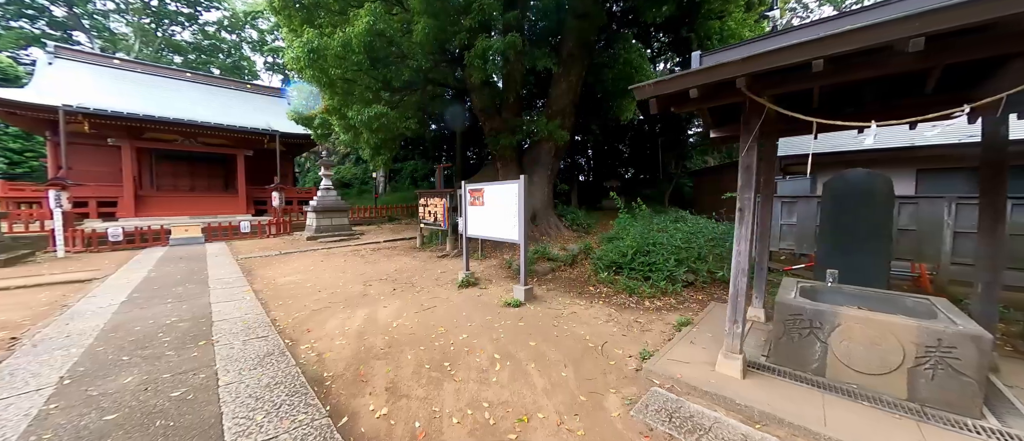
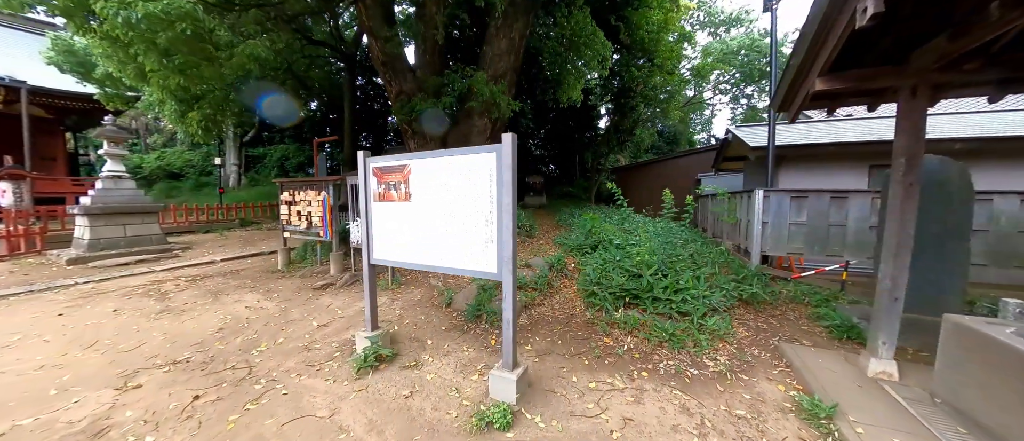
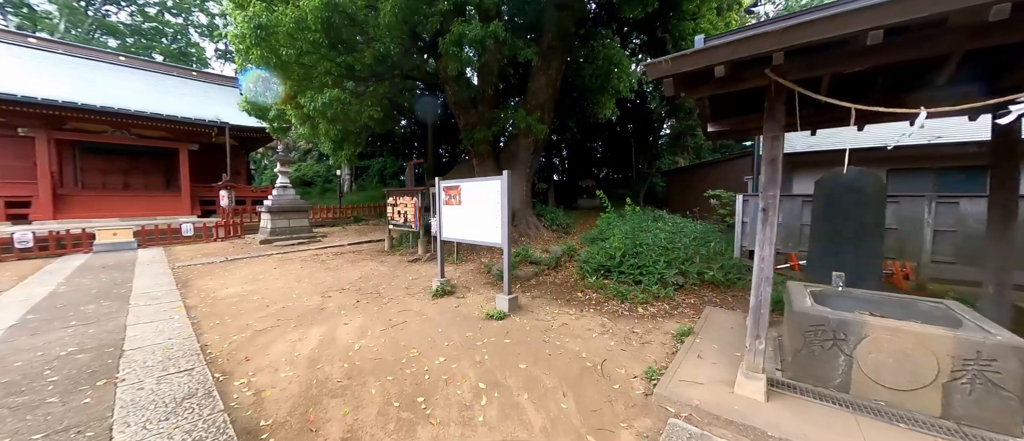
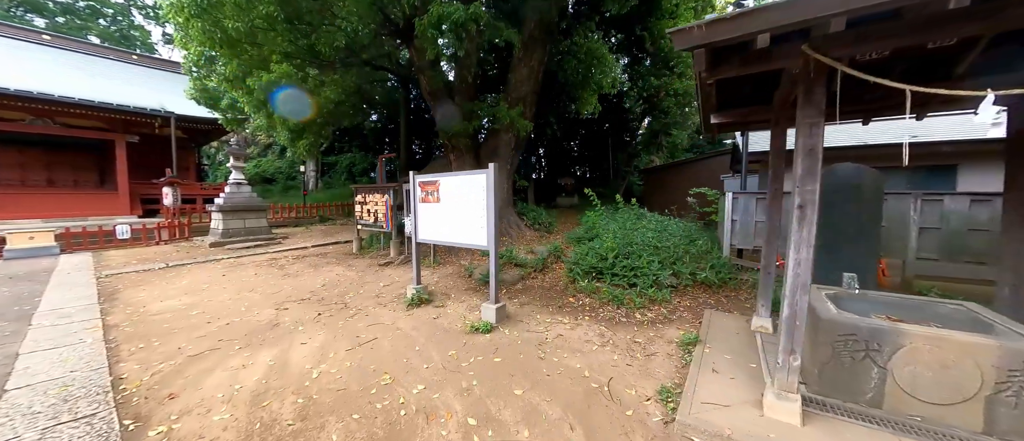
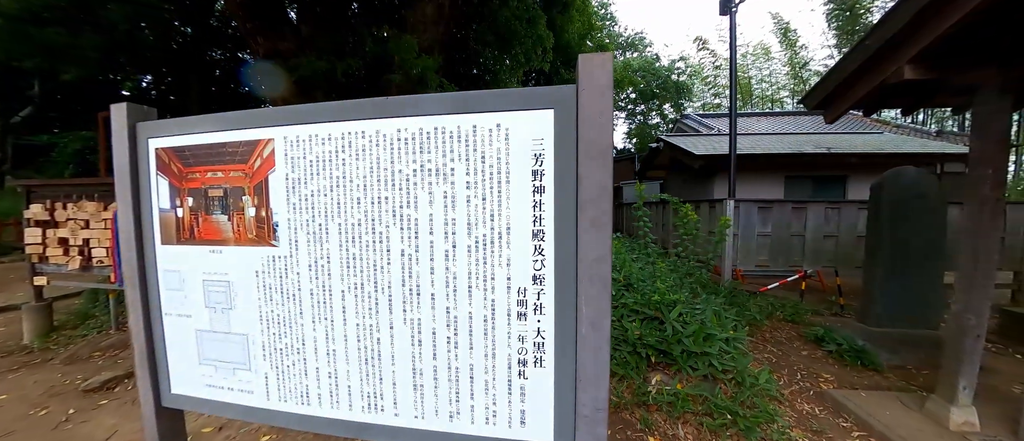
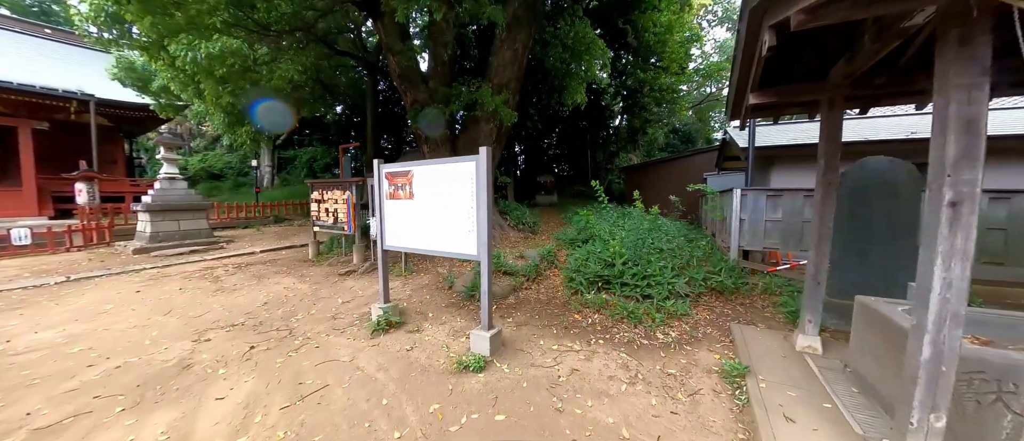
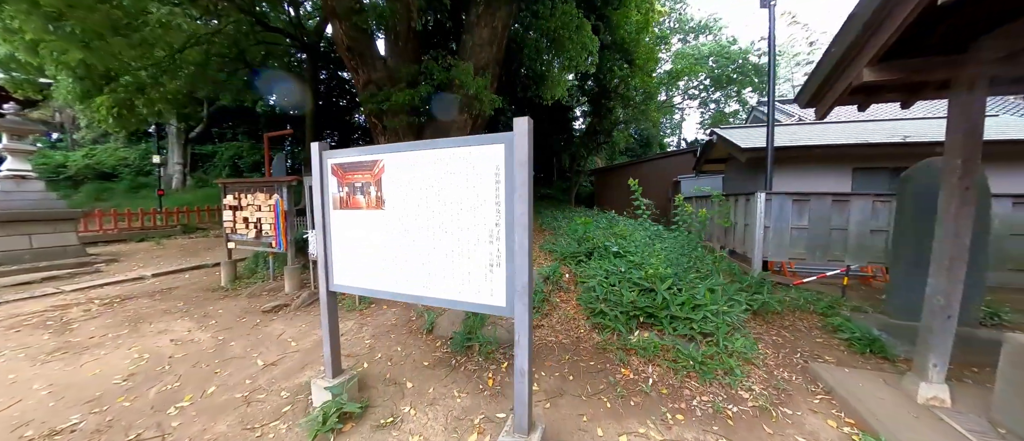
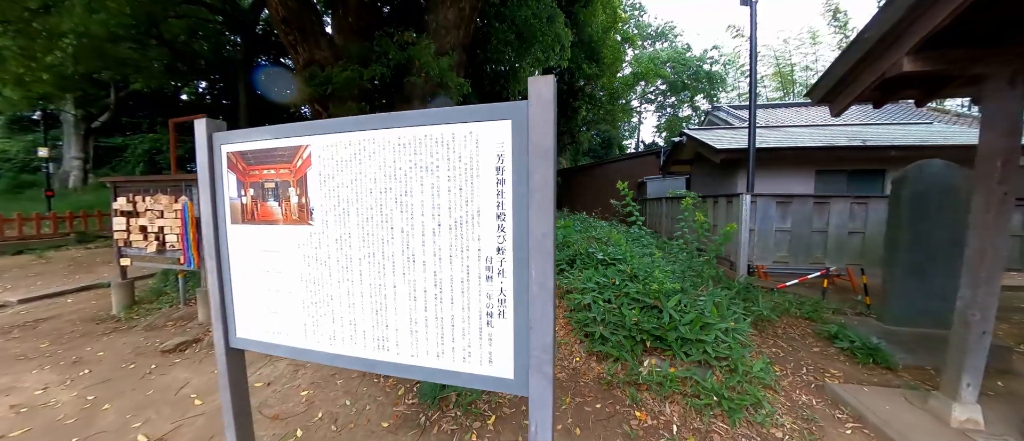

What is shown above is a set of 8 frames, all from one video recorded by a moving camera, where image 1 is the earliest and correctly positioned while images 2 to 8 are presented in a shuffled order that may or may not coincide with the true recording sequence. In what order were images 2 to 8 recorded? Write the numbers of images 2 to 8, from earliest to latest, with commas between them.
3, 4, 6, 2, 7, 8, 5
